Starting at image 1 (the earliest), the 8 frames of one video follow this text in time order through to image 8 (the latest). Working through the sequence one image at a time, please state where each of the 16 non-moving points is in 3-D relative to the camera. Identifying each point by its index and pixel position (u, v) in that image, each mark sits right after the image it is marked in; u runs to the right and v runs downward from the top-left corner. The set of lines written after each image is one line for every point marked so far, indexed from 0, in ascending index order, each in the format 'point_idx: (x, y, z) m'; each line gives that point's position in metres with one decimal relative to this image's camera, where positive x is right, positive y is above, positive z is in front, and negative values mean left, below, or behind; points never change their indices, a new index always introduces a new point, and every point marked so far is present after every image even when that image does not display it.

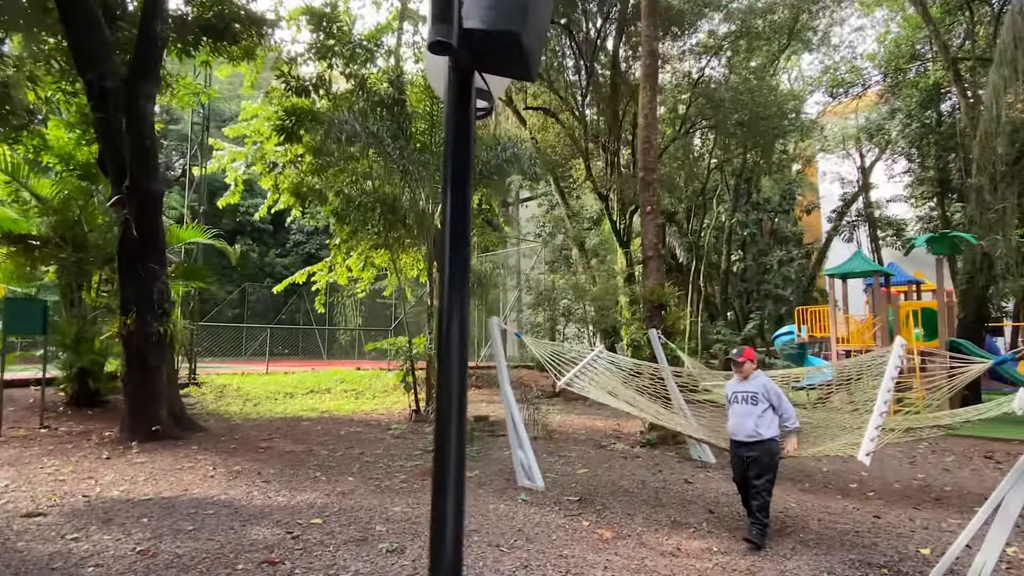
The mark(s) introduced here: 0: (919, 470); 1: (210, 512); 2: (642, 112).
0: (+3.1, -1.4, +4.5) m
1: (-1.6, -1.2, +3.1) m
2: (+1.2, +1.7, +5.6) m
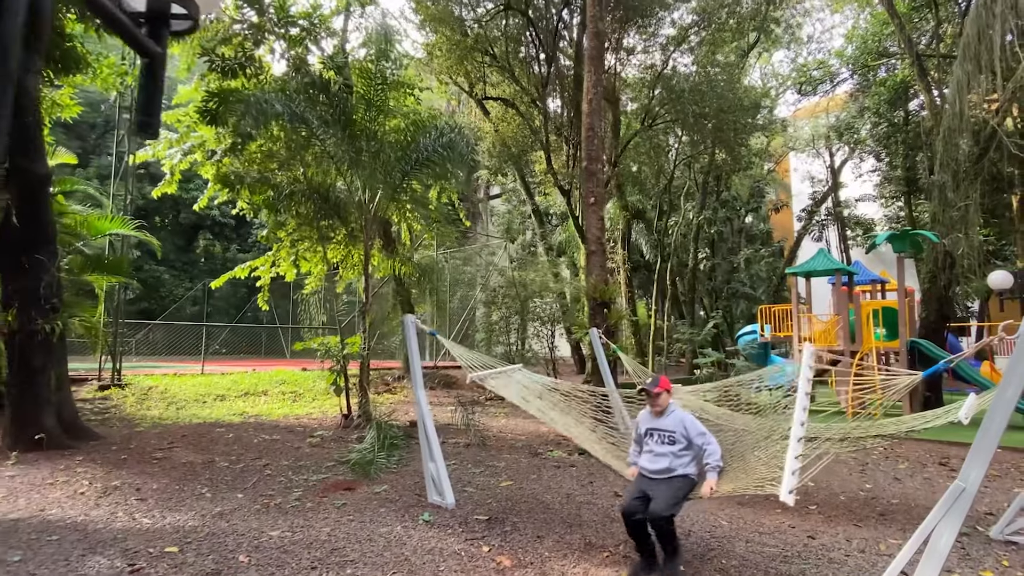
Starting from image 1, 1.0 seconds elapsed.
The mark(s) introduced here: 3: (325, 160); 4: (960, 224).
0: (+2.6, -1.4, +4.2) m
1: (-2.1, -1.2, +2.7) m
2: (+0.7, +1.7, +5.3) m
3: (-2.0, +1.4, +6.2) m
4: (+6.0, +0.9, +7.8) m
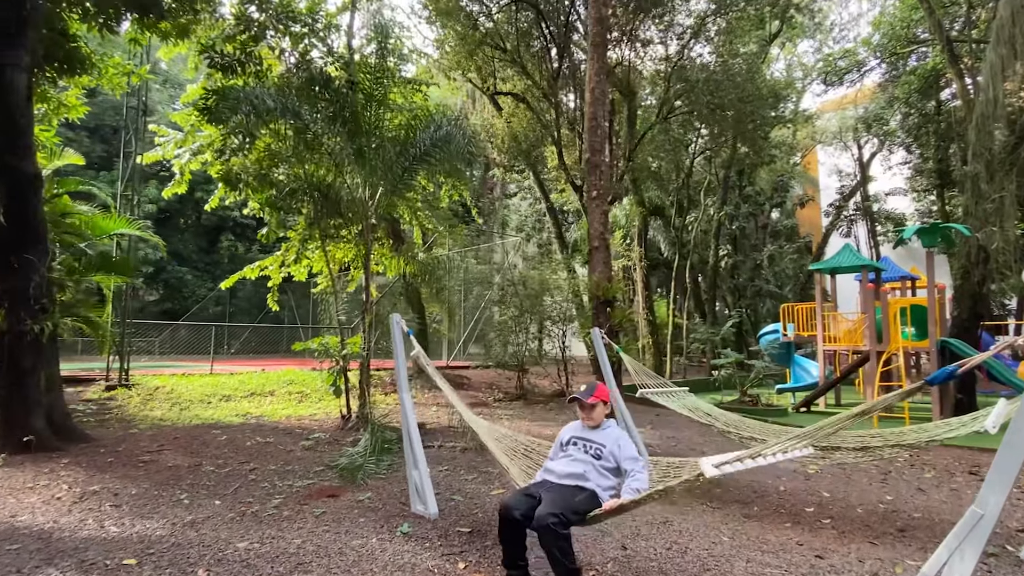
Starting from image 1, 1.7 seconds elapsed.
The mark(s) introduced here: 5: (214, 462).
0: (+2.5, -1.4, +3.9) m
1: (-2.2, -1.2, +2.6) m
2: (+0.7, +1.7, +5.1) m
3: (-2.0, +1.4, +6.1) m
4: (+6.1, +0.9, +7.4) m
5: (-2.1, -1.2, +4.1) m
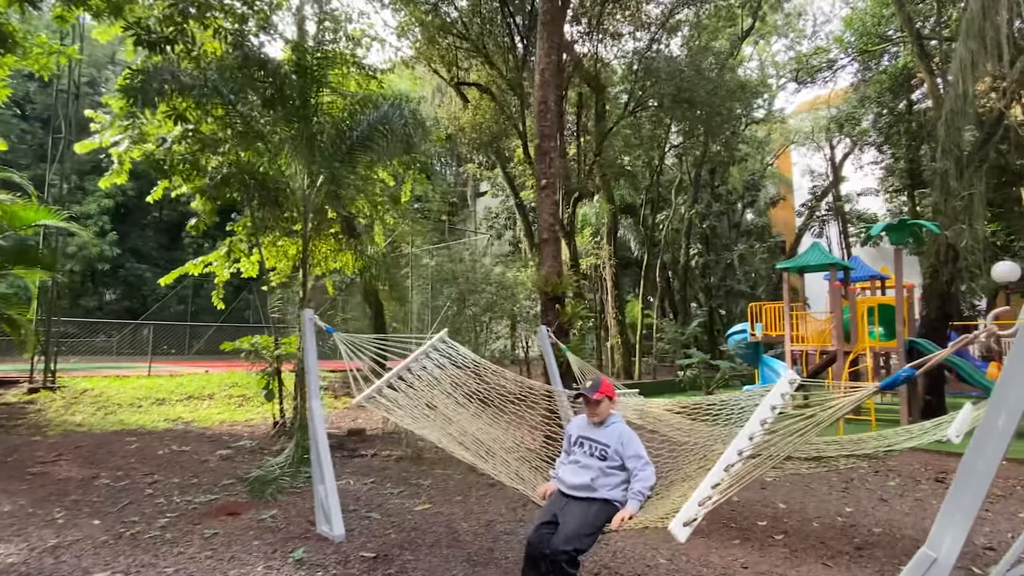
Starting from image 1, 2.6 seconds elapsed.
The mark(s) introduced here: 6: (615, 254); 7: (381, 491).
0: (+2.1, -1.3, +3.6) m
1: (-2.6, -1.1, +2.2) m
2: (+0.2, +1.8, +4.7) m
3: (-2.5, +1.4, +5.7) m
4: (+5.6, +0.9, +7.2) m
5: (-2.5, -1.2, +3.7) m
6: (+2.1, +0.7, +11.8) m
7: (-0.8, -1.2, +3.5) m
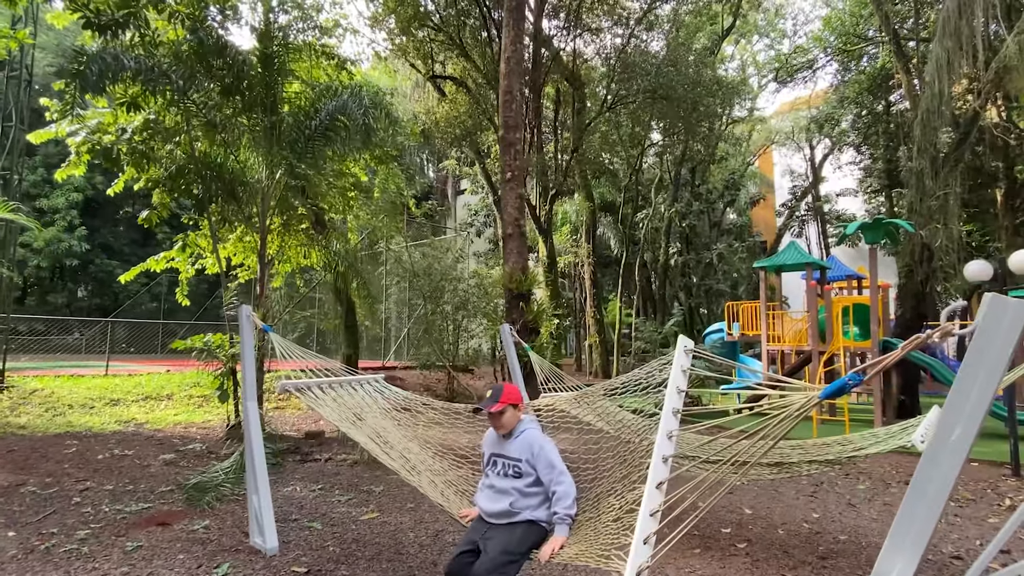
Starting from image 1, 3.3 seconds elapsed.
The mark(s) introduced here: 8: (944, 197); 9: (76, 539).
0: (+1.8, -1.3, +3.5) m
1: (-2.8, -1.1, +1.9) m
2: (0.0, +1.8, +4.6) m
3: (-2.8, +1.5, +5.5) m
4: (+5.3, +0.9, +7.2) m
5: (-2.8, -1.1, +3.4) m
6: (+1.6, +0.7, +11.7) m
7: (-1.0, -1.2, +3.3) m
8: (+5.3, +1.1, +7.2) m
9: (-2.0, -1.1, +2.7) m
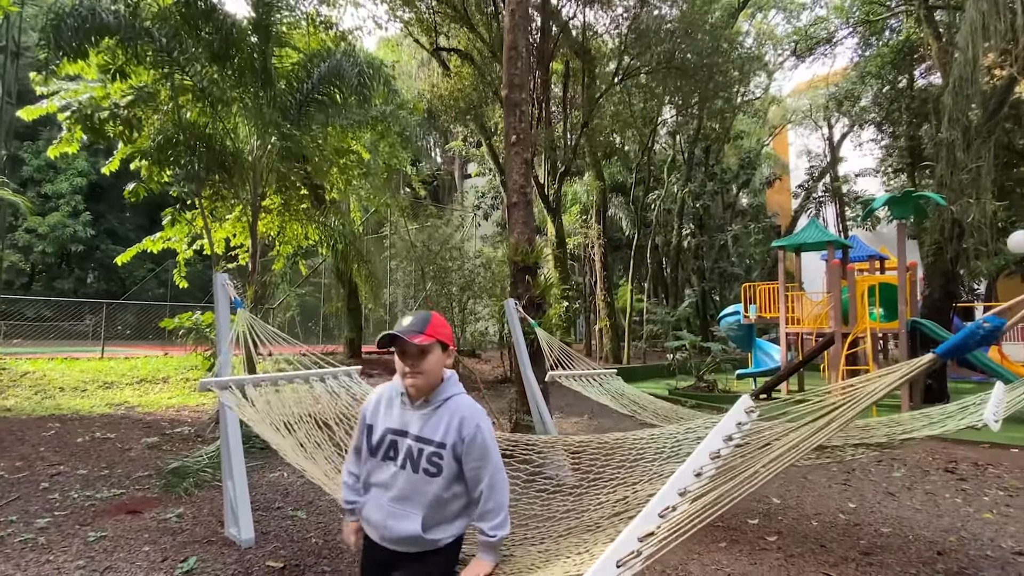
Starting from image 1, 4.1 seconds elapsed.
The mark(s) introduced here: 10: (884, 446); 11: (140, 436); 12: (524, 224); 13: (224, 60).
0: (+1.9, -1.1, +3.2) m
1: (-2.8, -0.9, +1.7) m
2: (0.0, +2.0, +4.2) m
3: (-2.7, +1.7, +5.2) m
4: (+5.3, +1.2, +6.8) m
5: (-2.7, -1.0, +3.2) m
6: (+1.8, +1.1, +11.3) m
7: (-1.0, -1.0, +3.0) m
8: (+5.4, +1.4, +6.8) m
9: (-2.0, -1.0, +2.4) m
10: (+1.6, -0.7, +2.5) m
11: (-2.5, -1.0, +3.9) m
12: (+0.1, +0.4, +4.1) m
13: (-2.5, +2.0, +5.1) m
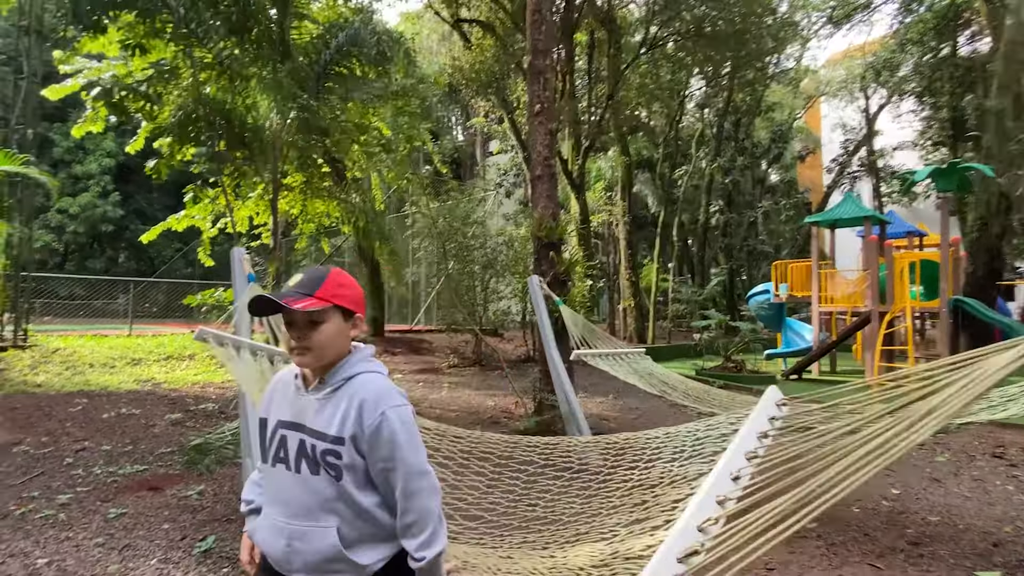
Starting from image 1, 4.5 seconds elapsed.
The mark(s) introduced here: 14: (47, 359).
0: (+2.0, -1.0, +3.1) m
1: (-2.7, -0.9, +1.7) m
2: (+0.2, +2.2, +4.0) m
3: (-2.5, +1.9, +5.1) m
4: (+5.6, +1.4, +6.4) m
5: (-2.6, -0.8, +3.2) m
6: (+2.2, +1.5, +11.1) m
7: (-0.9, -0.9, +3.0) m
8: (+5.6, +1.6, +6.4) m
9: (-1.9, -0.9, +2.4) m
10: (+1.7, -0.5, +2.3) m
11: (-2.3, -0.8, +3.9) m
12: (+0.3, +0.6, +3.9) m
13: (-2.3, +2.2, +5.0) m
14: (-4.6, -0.7, +5.8) m
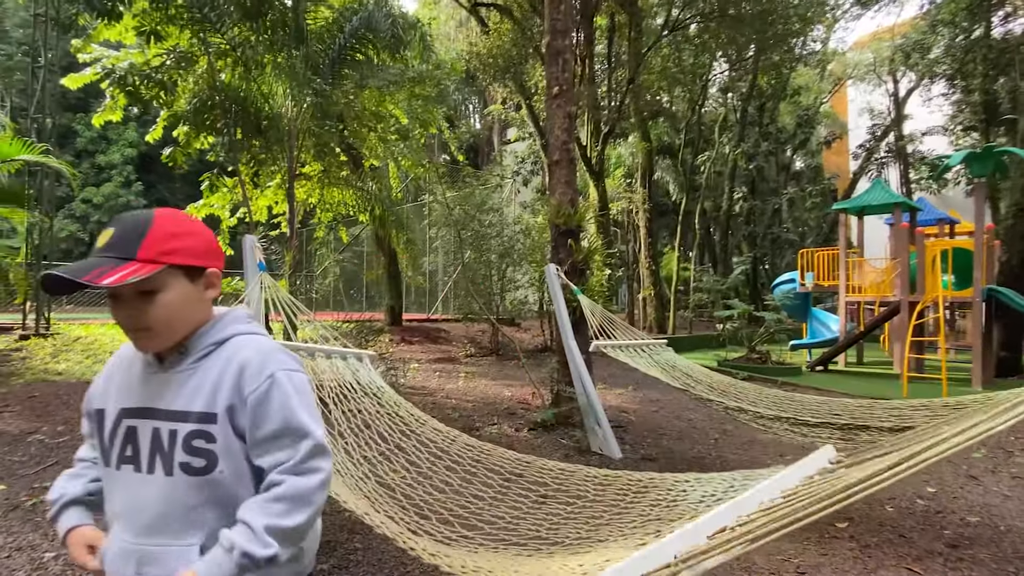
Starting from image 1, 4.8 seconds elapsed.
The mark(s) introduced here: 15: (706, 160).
0: (+2.1, -0.9, +2.9) m
1: (-2.7, -0.8, +1.7) m
2: (+0.3, +2.2, +3.9) m
3: (-2.4, +2.0, +5.1) m
4: (+5.8, +1.5, +6.1) m
5: (-2.5, -0.8, +3.2) m
6: (+2.6, +1.7, +10.9) m
7: (-0.8, -0.8, +2.9) m
8: (+5.8, +1.7, +6.1) m
9: (-1.8, -0.8, +2.4) m
10: (+1.7, -0.5, +2.2) m
11: (-2.2, -0.8, +3.9) m
12: (+0.4, +0.7, +3.8) m
13: (-2.2, +2.3, +5.0) m
14: (-4.4, -0.6, +5.9) m
15: (+3.9, +2.6, +11.9) m
